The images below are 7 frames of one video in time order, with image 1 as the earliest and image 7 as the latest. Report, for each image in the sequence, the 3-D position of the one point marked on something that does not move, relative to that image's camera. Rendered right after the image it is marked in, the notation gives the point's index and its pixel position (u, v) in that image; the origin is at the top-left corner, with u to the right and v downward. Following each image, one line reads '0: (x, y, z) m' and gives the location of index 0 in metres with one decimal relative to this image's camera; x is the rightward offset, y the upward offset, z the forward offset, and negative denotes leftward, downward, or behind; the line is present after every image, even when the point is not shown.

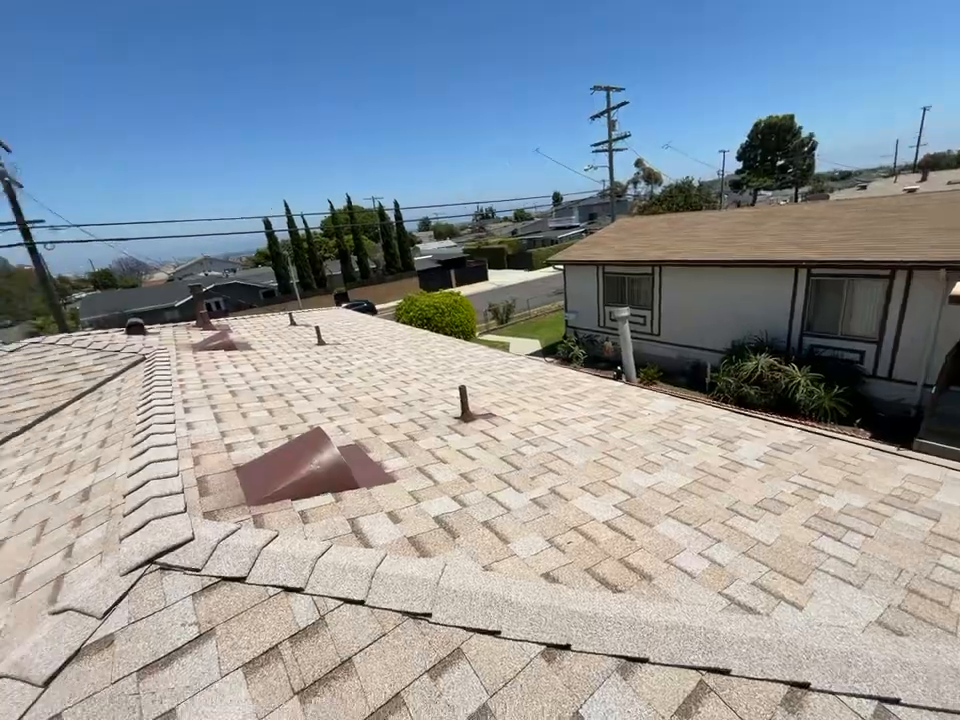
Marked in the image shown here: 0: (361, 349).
0: (-2.1, +0.2, +7.8) m
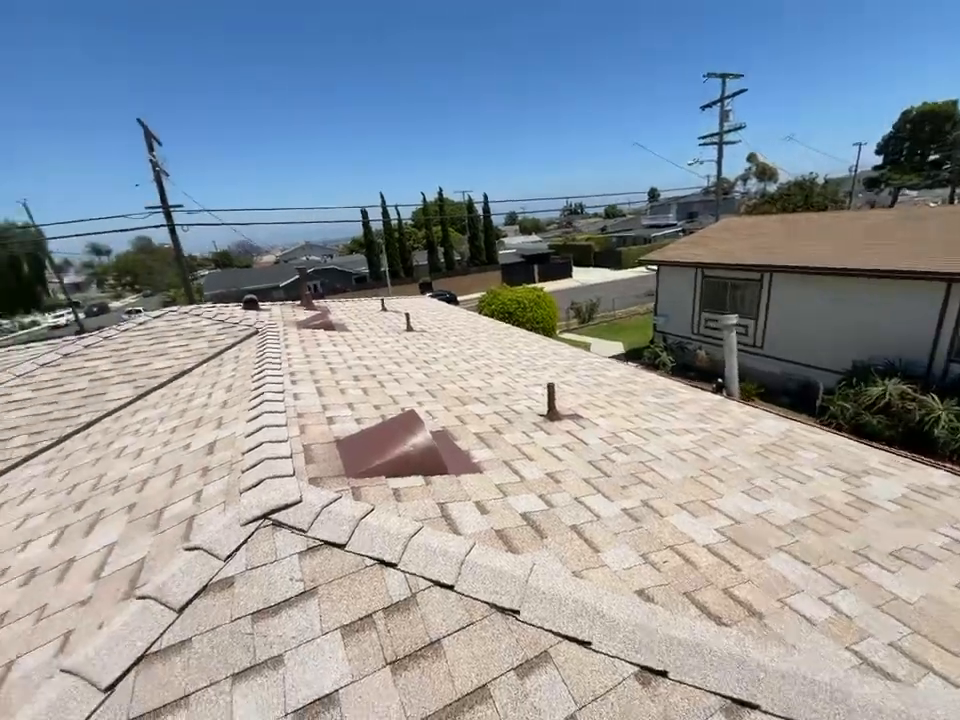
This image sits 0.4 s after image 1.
0: (-0.6, +0.4, +8.0) m
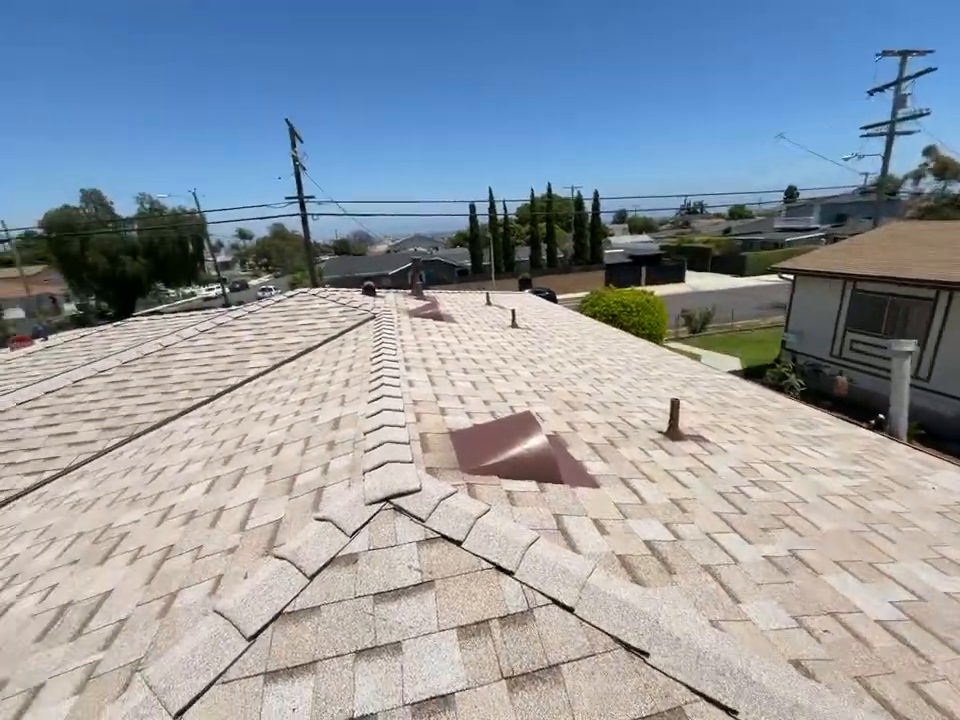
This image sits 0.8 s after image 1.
0: (+1.3, +0.4, +7.8) m
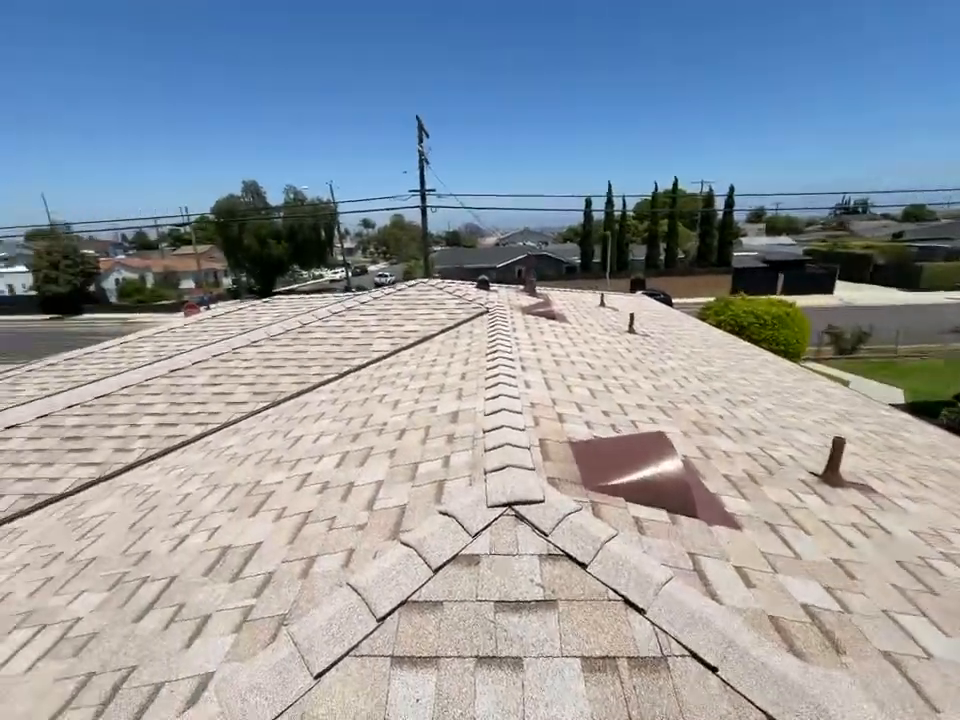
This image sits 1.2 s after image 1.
0: (+3.2, +0.2, +7.2) m
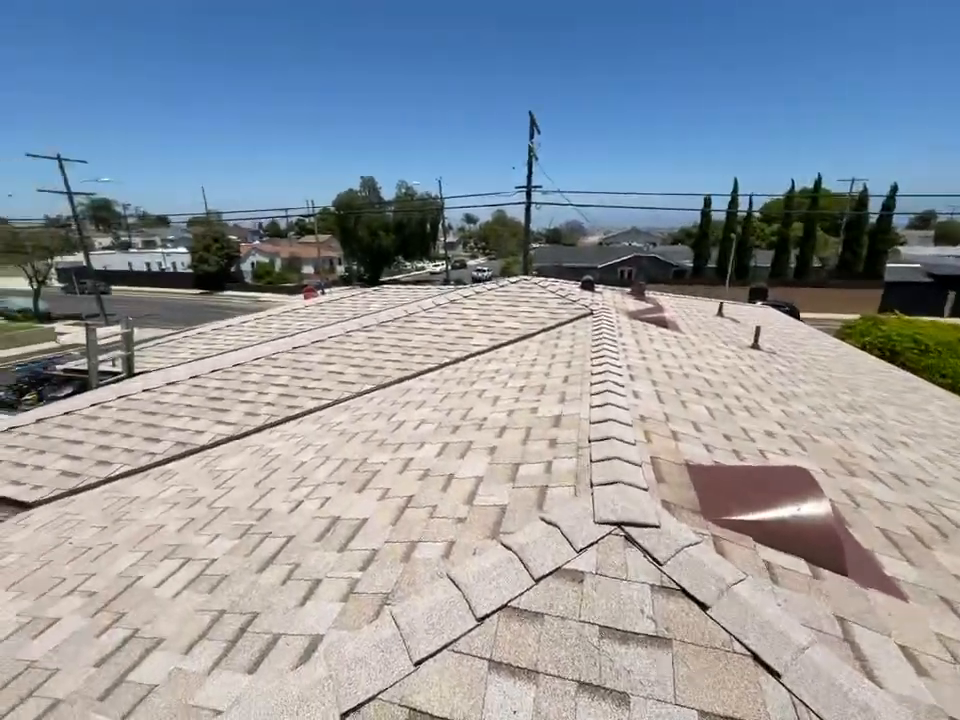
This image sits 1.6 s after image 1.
0: (+4.8, -0.1, +6.3) m
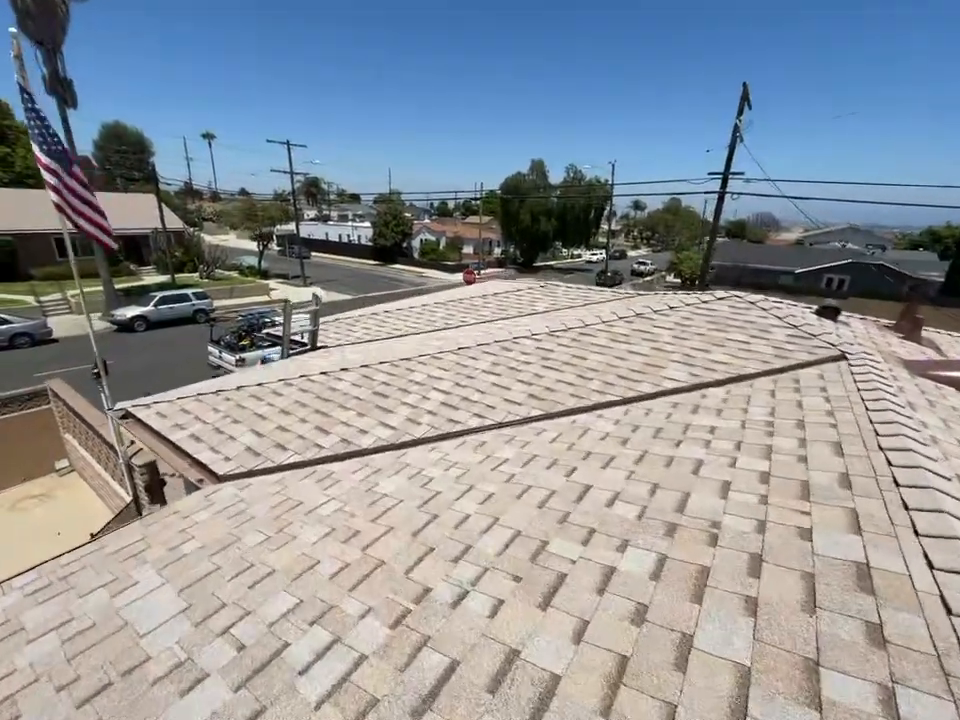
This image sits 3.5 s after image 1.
0: (+6.8, -1.4, +3.4) m
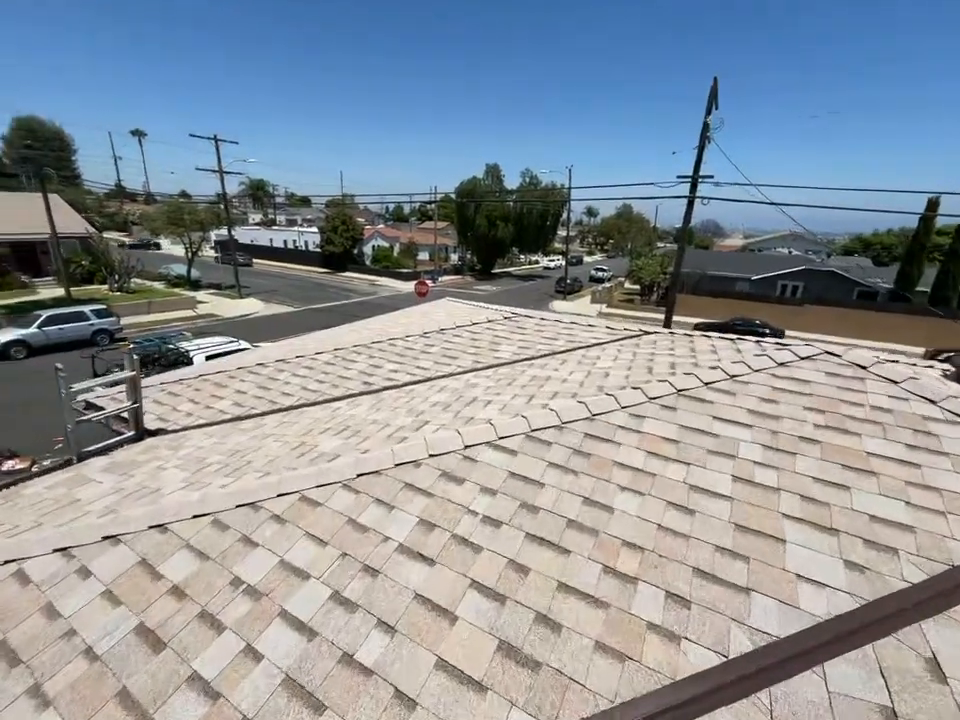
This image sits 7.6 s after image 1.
0: (+6.5, -2.4, +0.5) m
